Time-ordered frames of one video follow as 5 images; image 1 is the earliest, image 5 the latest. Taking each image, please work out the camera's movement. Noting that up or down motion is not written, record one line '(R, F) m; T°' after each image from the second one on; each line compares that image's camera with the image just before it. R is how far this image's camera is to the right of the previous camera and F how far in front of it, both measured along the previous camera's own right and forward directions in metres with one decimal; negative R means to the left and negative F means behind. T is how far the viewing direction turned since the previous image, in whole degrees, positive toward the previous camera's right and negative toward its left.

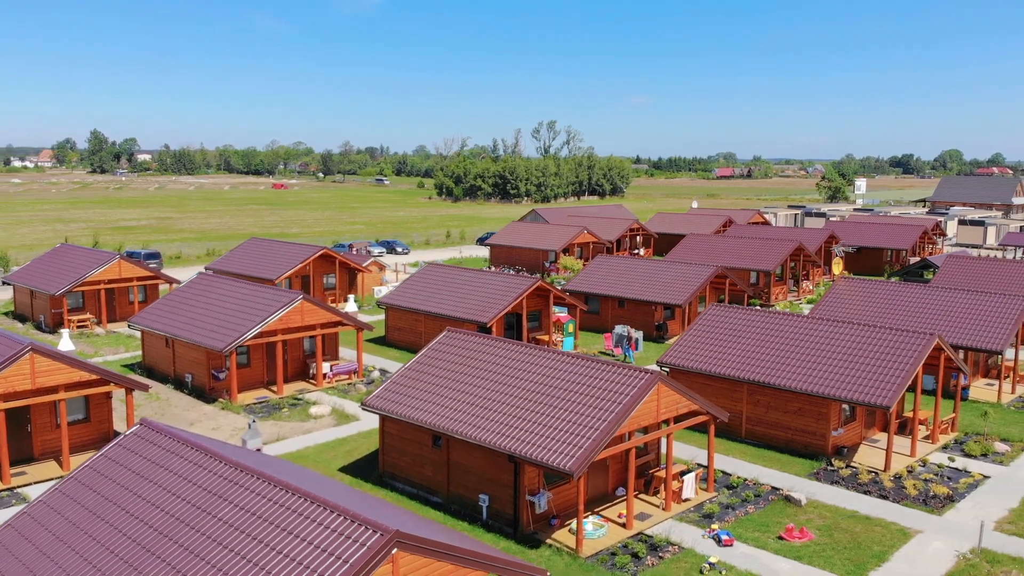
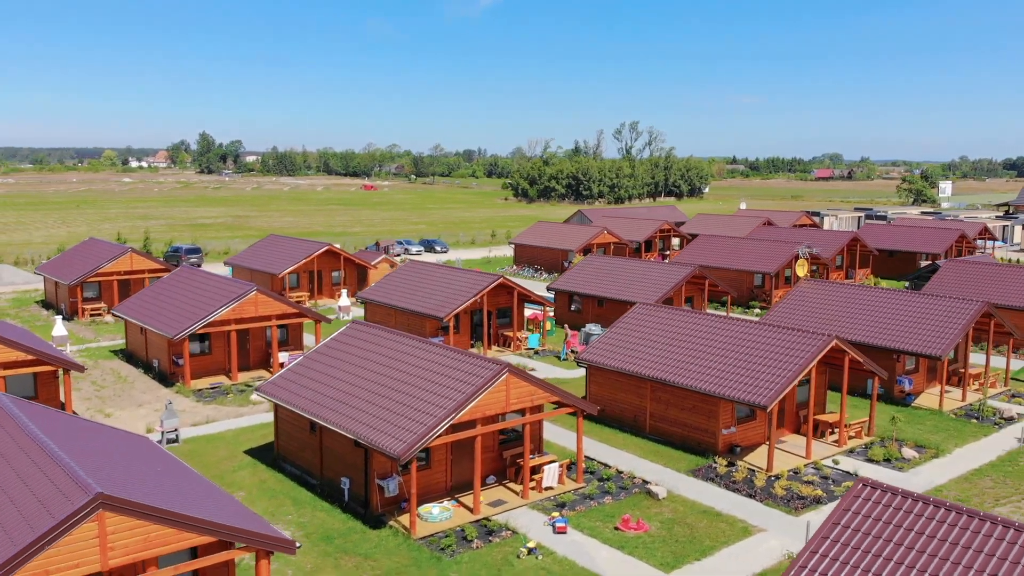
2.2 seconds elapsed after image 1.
(+4.7, -0.4) m; -6°
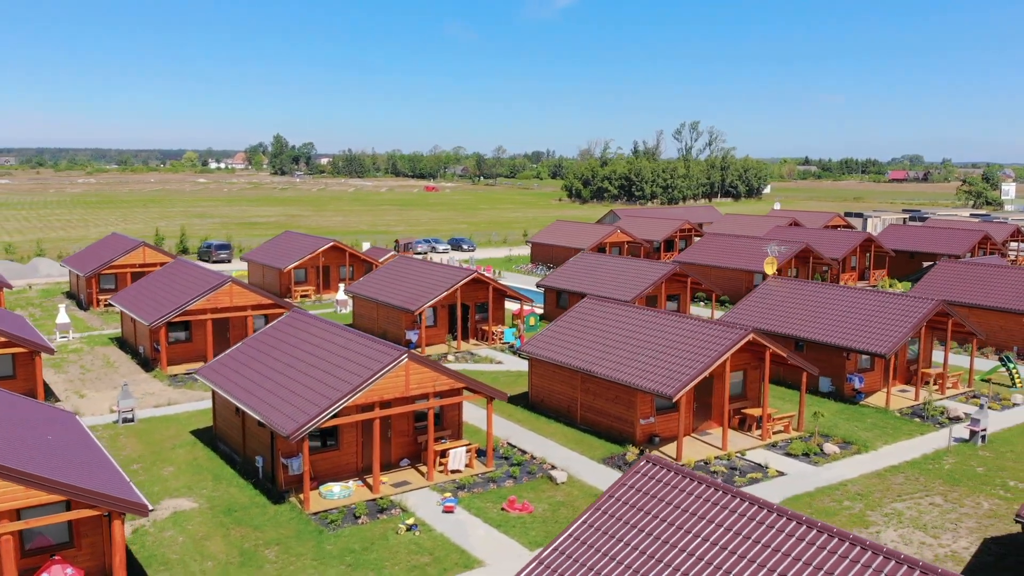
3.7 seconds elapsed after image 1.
(+3.4, -0.6) m; -5°
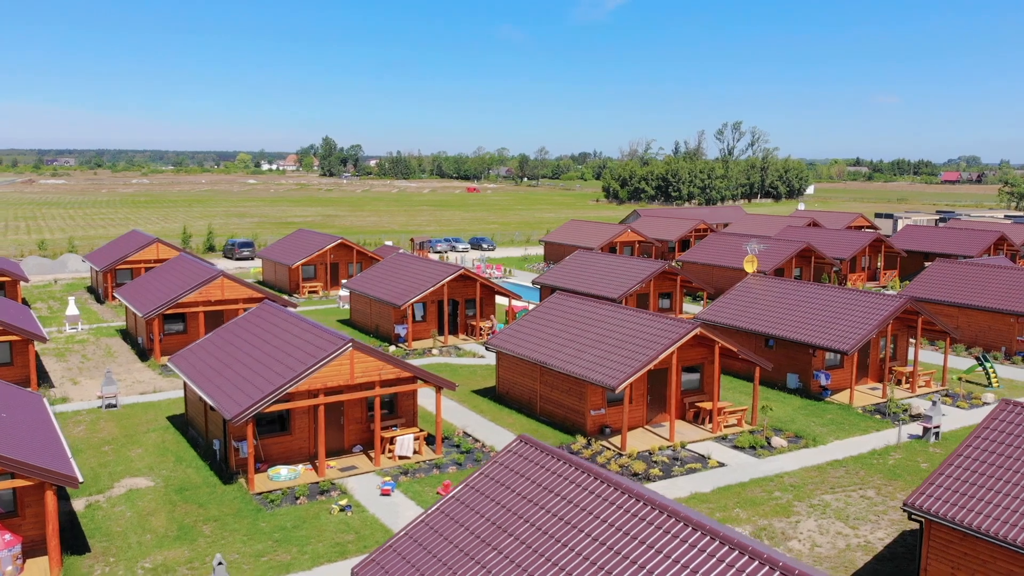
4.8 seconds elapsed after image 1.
(+2.3, -0.6) m; -3°
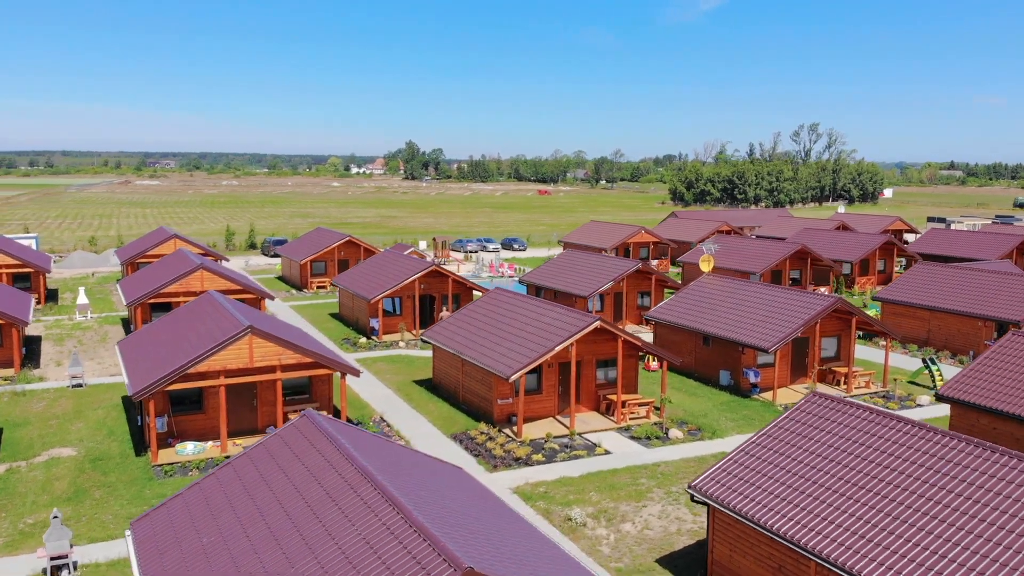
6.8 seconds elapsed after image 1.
(+4.4, -0.8) m; -6°
